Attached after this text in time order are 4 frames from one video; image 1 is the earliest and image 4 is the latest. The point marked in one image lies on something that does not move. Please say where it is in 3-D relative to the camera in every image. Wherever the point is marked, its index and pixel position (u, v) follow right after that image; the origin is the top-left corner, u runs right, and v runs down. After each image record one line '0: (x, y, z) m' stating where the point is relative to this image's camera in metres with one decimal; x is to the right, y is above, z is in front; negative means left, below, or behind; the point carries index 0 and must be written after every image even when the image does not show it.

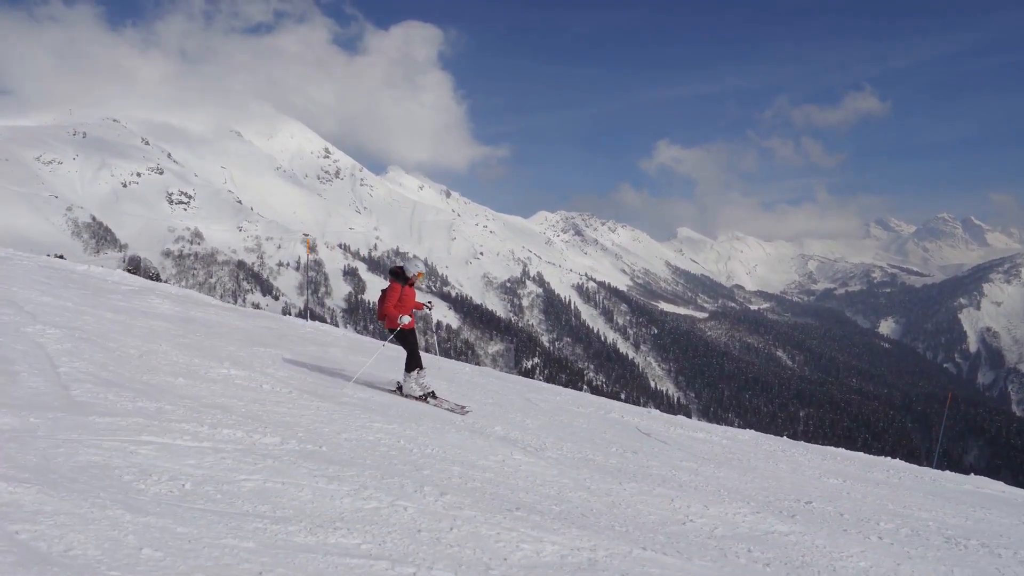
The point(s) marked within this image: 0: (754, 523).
0: (+4.1, -4.1, +10.2) m
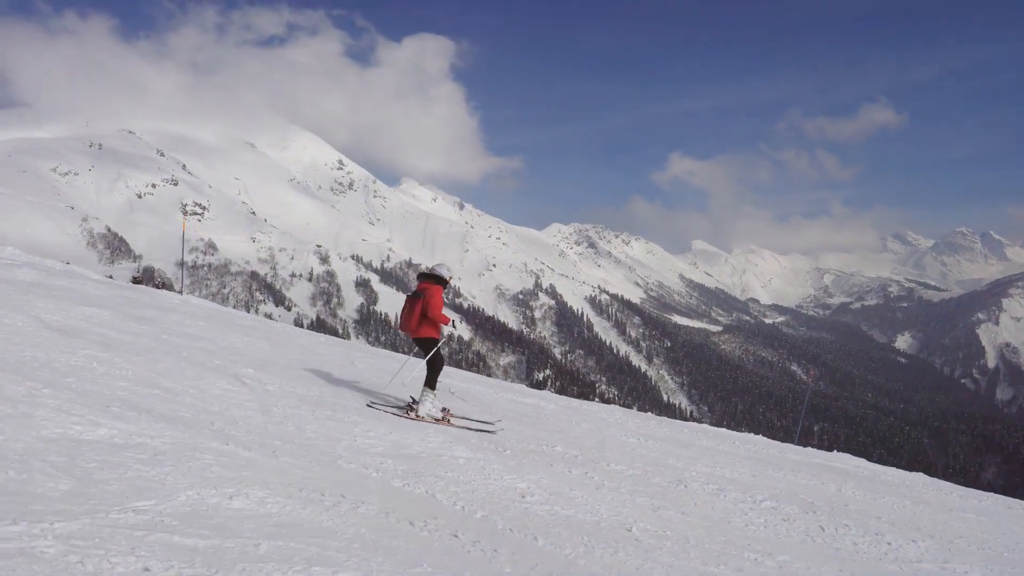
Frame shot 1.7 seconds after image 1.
0: (-1.4, -2.9, +10.6) m
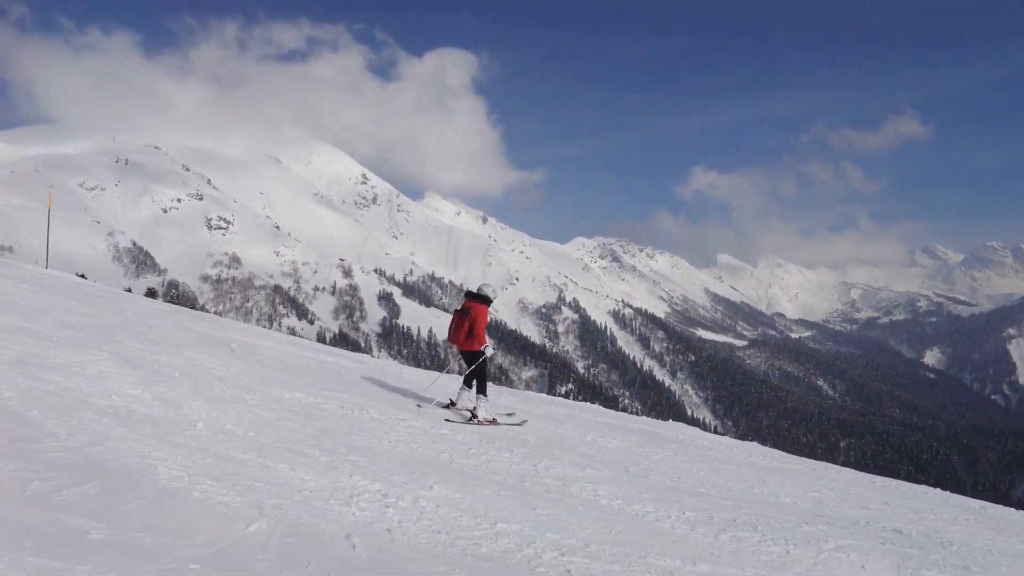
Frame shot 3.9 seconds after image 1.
0: (-8.3, -1.4, +11.3) m
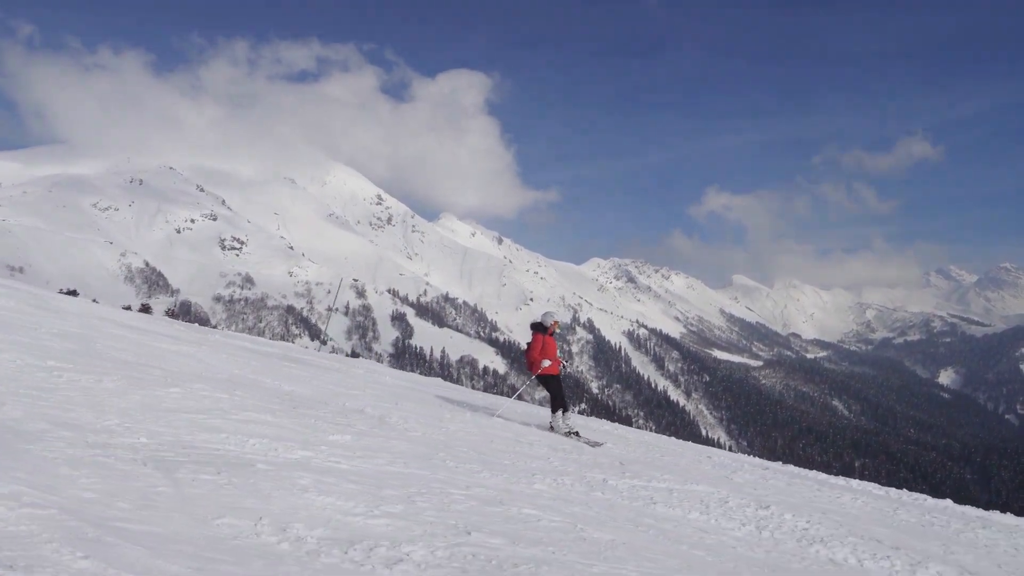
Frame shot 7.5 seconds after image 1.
0: (-21.3, +1.3, +12.5) m
